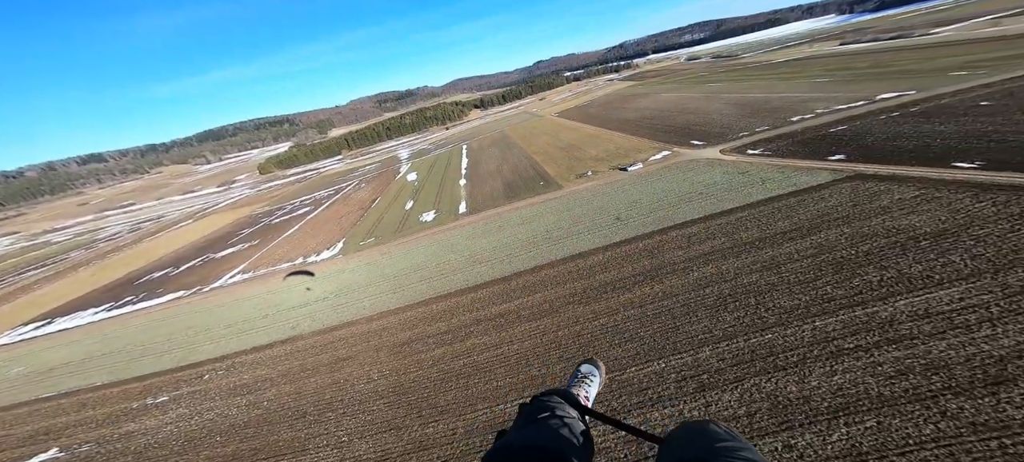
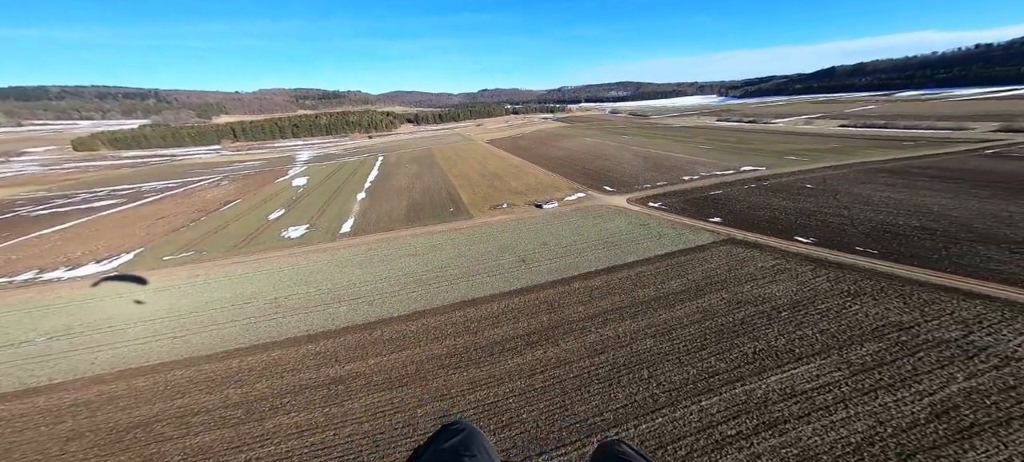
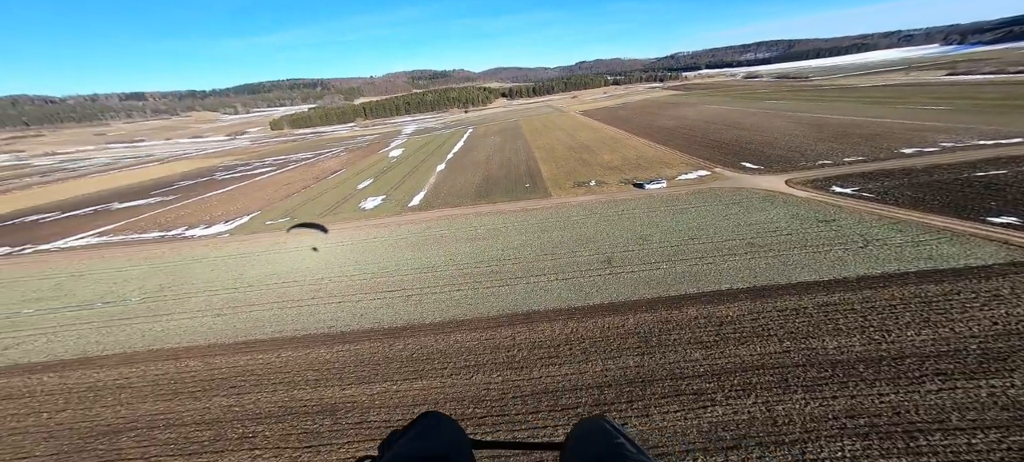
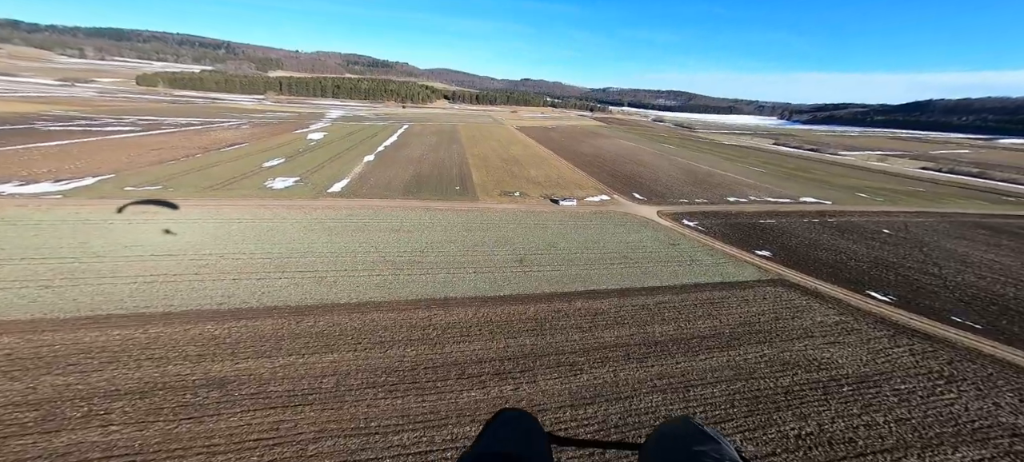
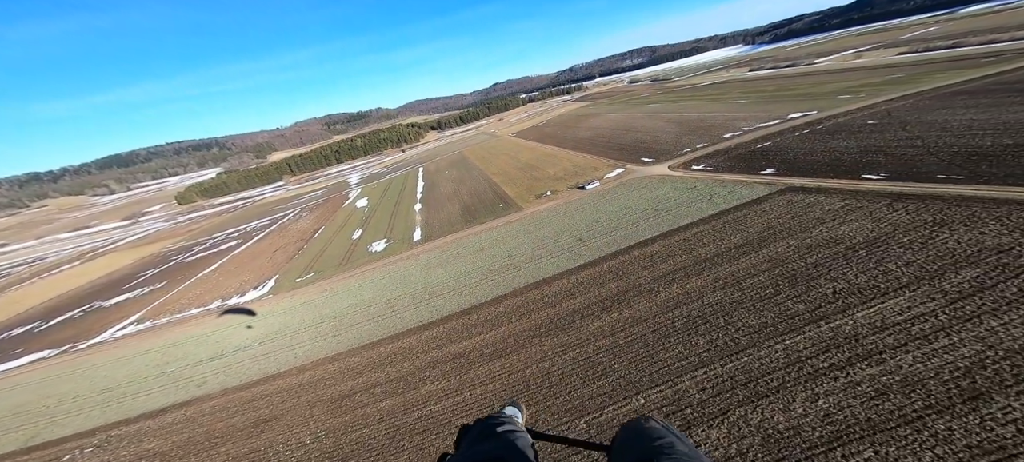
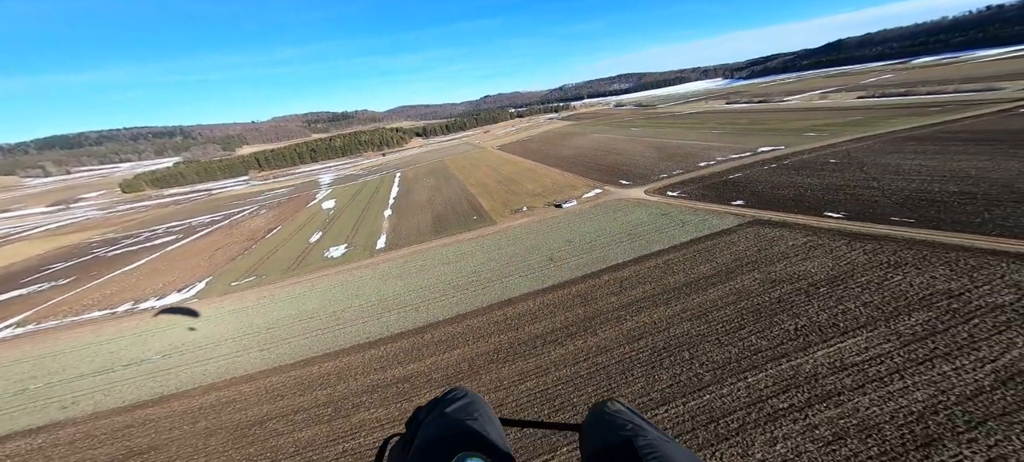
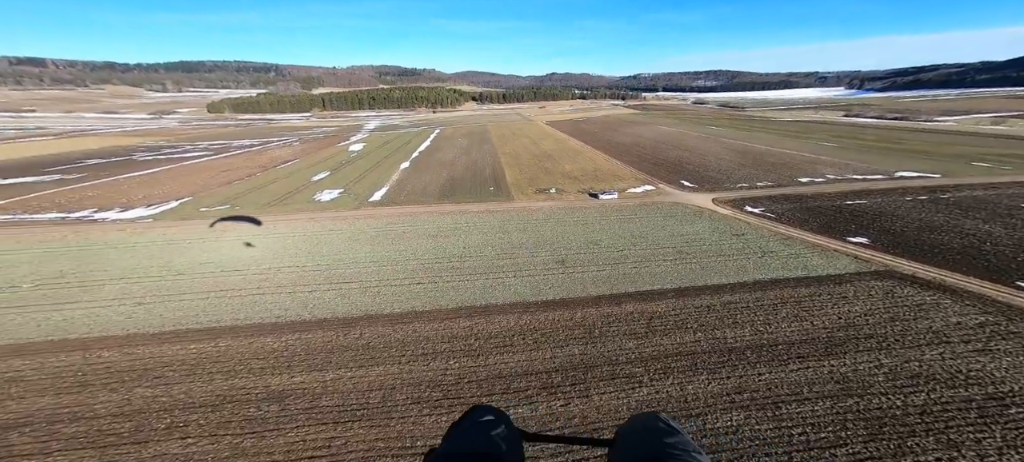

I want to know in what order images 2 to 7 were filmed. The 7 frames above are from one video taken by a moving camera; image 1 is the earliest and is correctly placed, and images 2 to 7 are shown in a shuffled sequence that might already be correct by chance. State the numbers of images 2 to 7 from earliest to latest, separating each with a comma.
5, 6, 2, 4, 7, 3
